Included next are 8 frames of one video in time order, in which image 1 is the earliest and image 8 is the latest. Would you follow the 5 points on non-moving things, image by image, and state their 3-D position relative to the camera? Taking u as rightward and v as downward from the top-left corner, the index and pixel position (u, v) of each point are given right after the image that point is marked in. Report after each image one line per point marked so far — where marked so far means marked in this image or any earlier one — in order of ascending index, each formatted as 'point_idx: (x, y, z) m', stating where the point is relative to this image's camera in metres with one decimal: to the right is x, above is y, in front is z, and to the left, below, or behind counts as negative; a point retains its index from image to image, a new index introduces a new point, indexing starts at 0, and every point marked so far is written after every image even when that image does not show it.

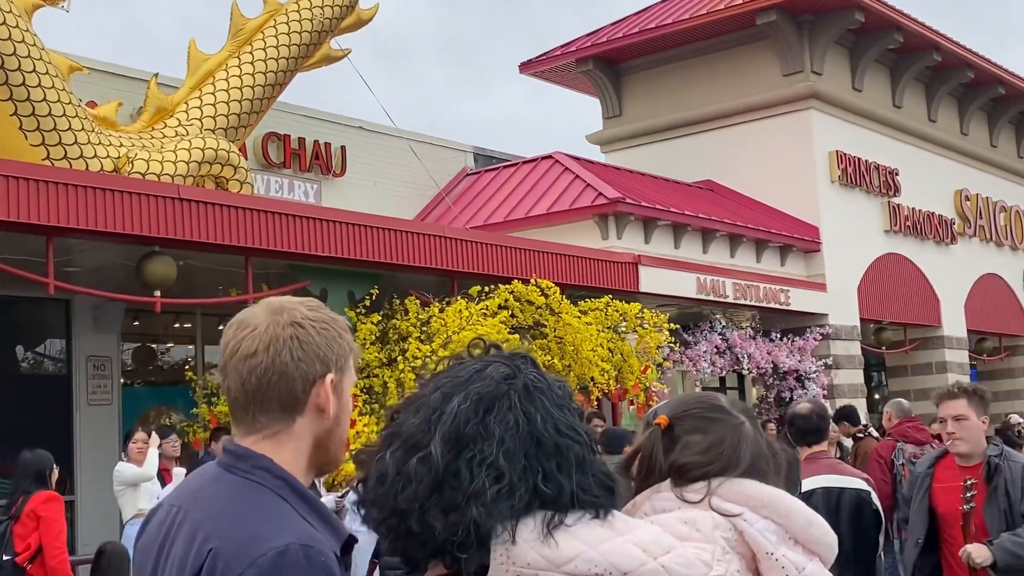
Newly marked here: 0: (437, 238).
0: (-0.8, +0.6, +13.8) m
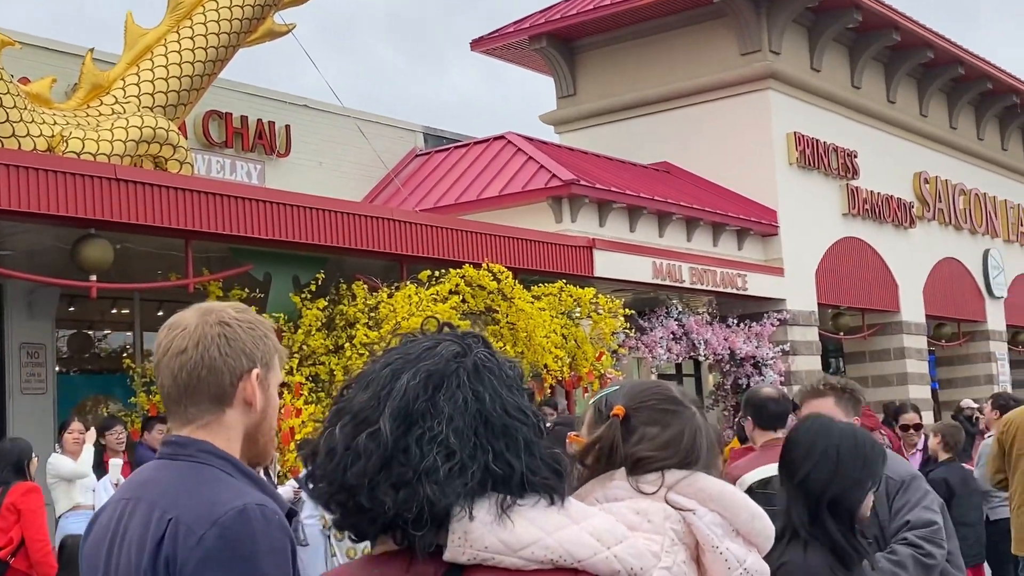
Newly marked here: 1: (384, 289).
0: (-1.4, +0.7, +13.4) m
1: (-1.4, 0.0, +13.5) m
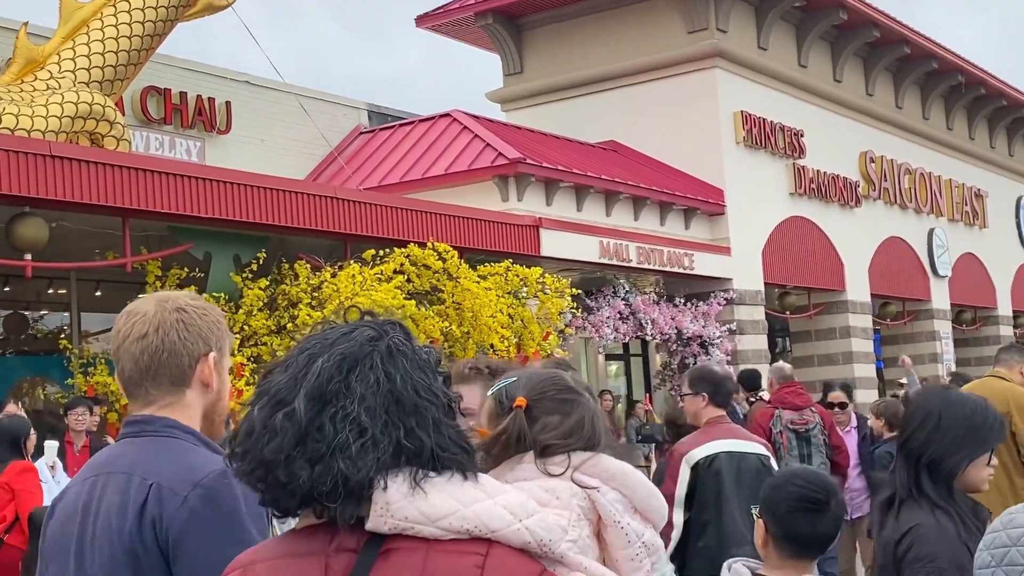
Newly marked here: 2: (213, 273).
0: (-1.9, +1.0, +13.2) m
1: (-2.0, +0.2, +13.3) m
2: (-3.2, +0.1, +13.2) m
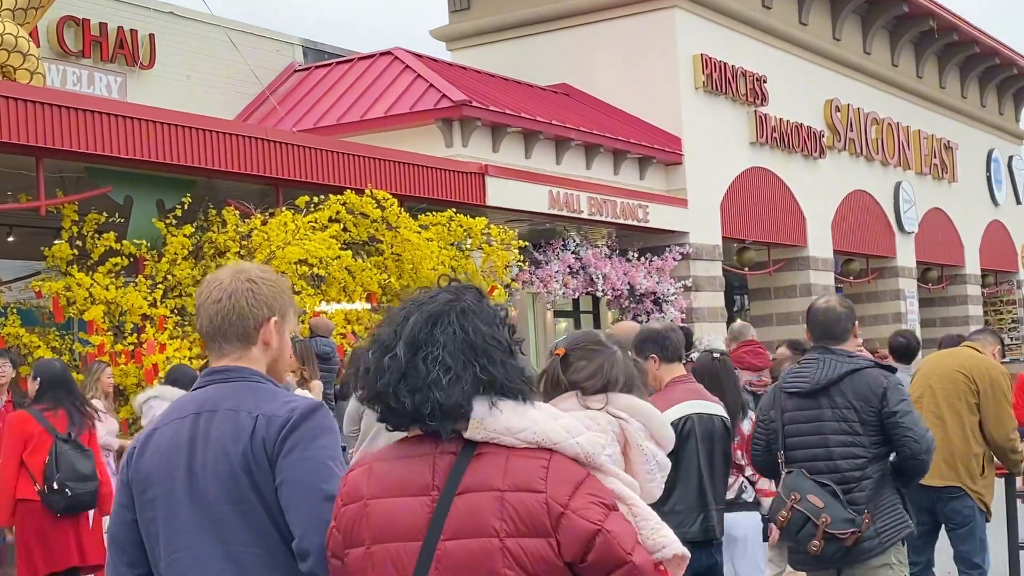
0: (-2.5, +1.5, +12.3) m
1: (-2.6, +0.7, +12.5) m
2: (-3.8, +0.7, +12.3) m
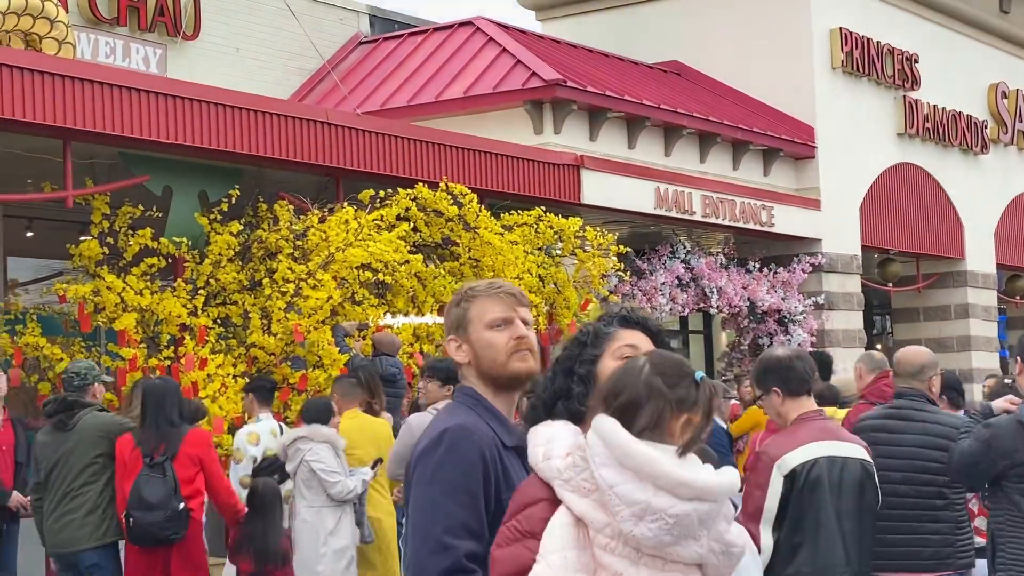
0: (-1.6, +1.4, +10.5) m
1: (-1.7, +0.7, +10.7) m
2: (-2.9, +0.6, +10.7) m
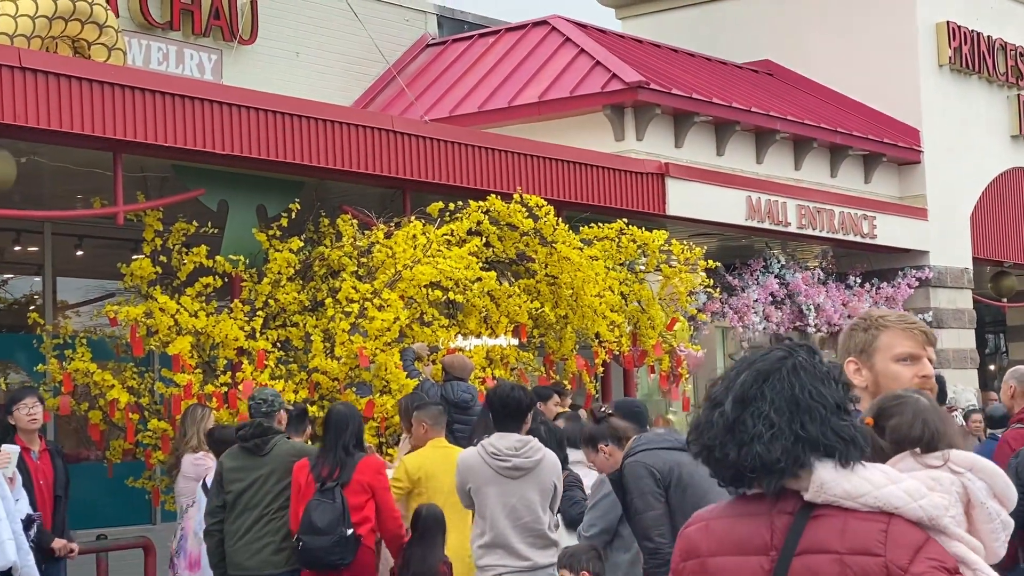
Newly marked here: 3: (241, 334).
0: (-1.0, +1.2, +9.8) m
1: (-1.1, +0.5, +10.0) m
2: (-2.3, +0.5, +10.0) m
3: (-2.1, -0.4, +9.5) m
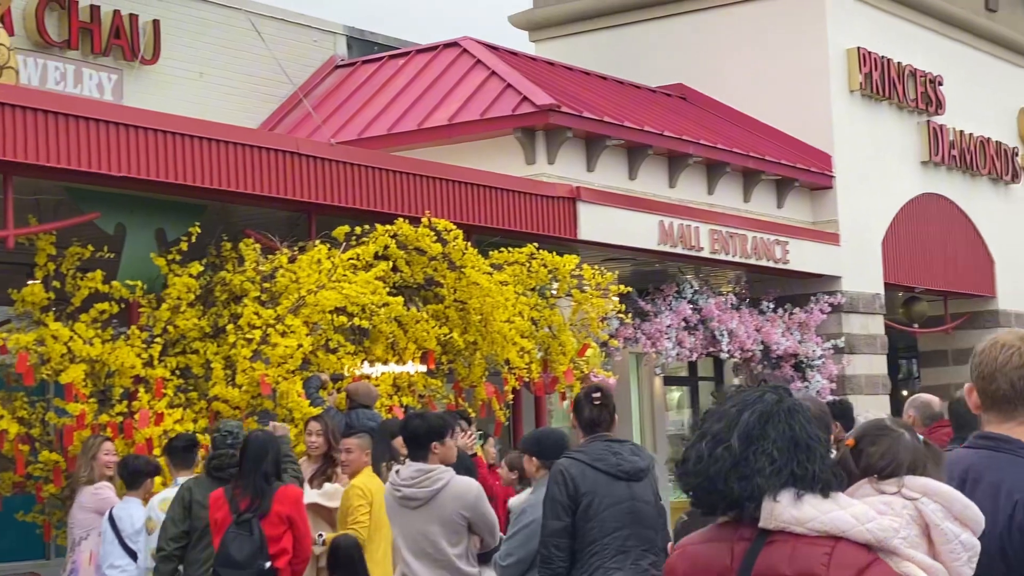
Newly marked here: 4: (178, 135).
0: (-1.7, +1.0, +9.5) m
1: (-1.8, +0.3, +9.7) m
2: (-3.0, +0.3, +9.6) m
3: (-2.8, -0.5, +9.1) m
4: (-2.4, +1.1, +8.9) m
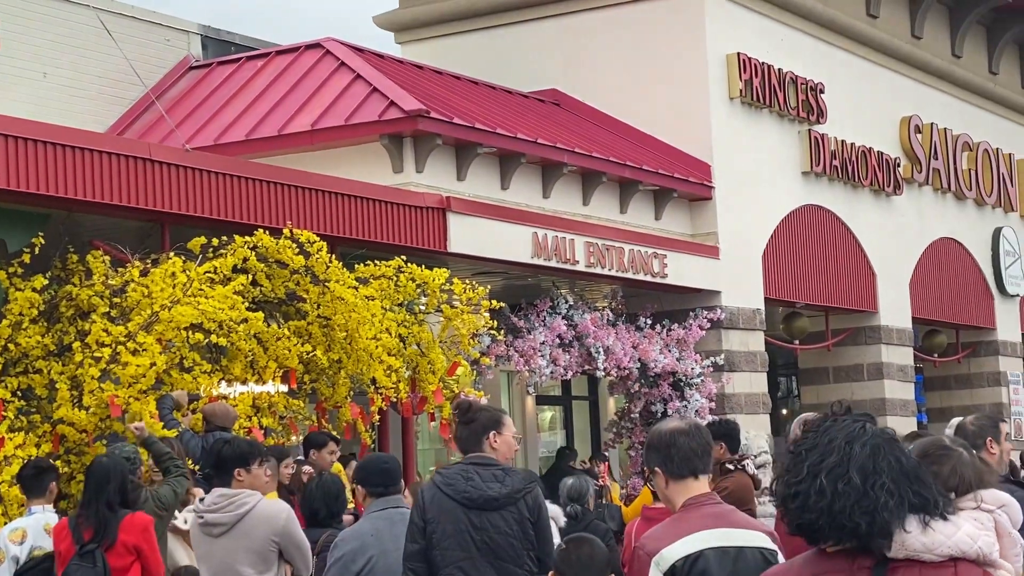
0: (-2.7, +0.9, +9.0) m
1: (-2.8, +0.2, +9.2) m
2: (-4.0, +0.2, +9.0) m
3: (-3.7, -0.7, +8.5) m
4: (-3.4, +1.0, +8.3) m
